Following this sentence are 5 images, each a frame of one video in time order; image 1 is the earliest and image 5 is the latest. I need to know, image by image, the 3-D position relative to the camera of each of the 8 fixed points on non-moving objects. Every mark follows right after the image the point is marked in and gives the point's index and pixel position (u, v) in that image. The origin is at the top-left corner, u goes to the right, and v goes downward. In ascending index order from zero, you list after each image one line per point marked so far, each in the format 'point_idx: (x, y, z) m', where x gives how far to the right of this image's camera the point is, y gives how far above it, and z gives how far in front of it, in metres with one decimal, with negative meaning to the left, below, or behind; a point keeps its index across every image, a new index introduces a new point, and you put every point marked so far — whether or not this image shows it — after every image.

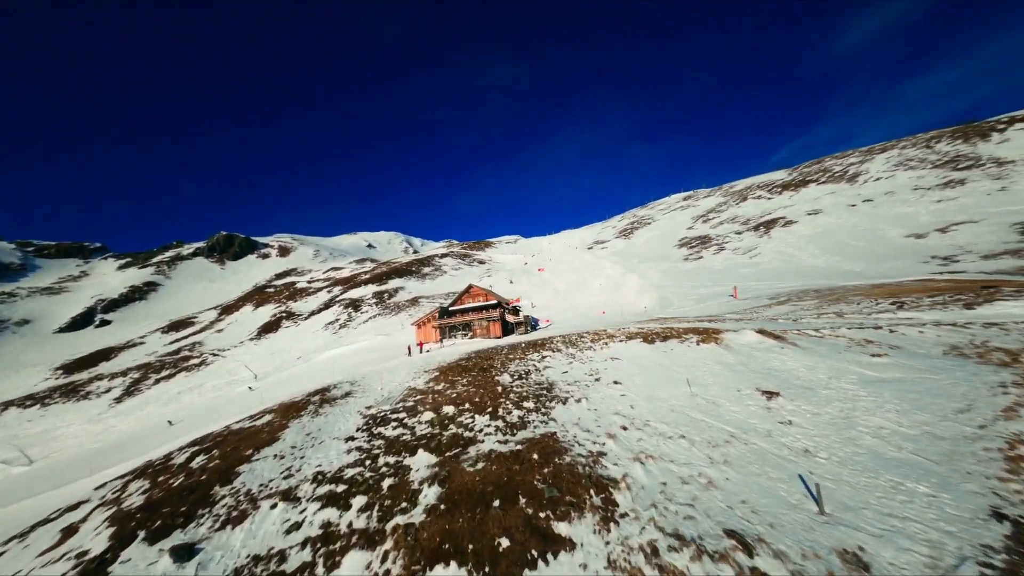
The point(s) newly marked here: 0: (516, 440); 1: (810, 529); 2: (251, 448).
0: (+0.2, -7.1, +16.2) m
1: (+8.6, -6.9, +10.0) m
2: (-14.3, -8.7, +18.9) m
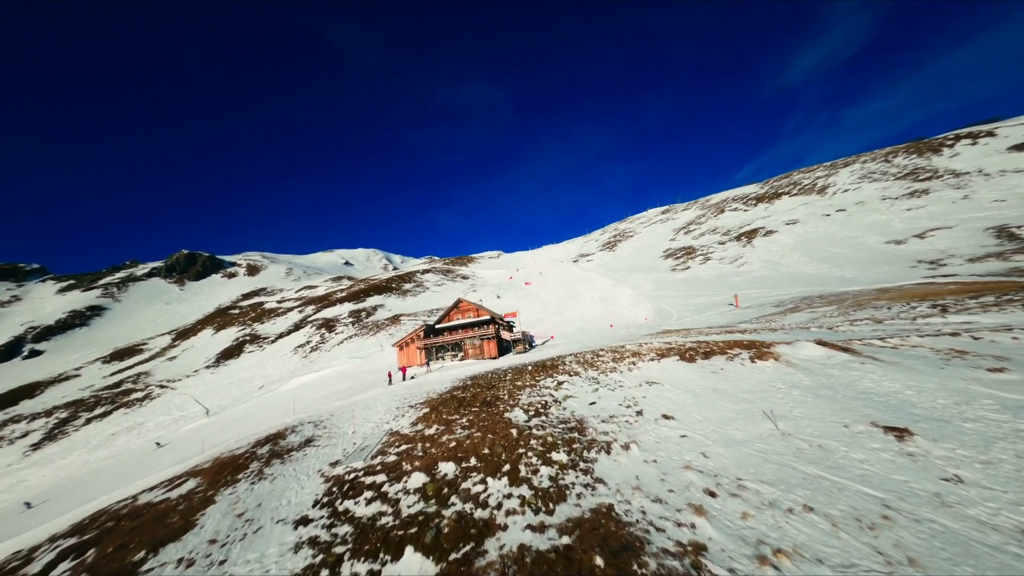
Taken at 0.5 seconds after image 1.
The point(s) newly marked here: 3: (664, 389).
0: (+1.4, -7.2, +10.7) m
1: (+10.1, -6.6, +5.0) m
2: (-13.2, -9.3, +12.5) m
3: (+8.4, -5.6, +19.2) m
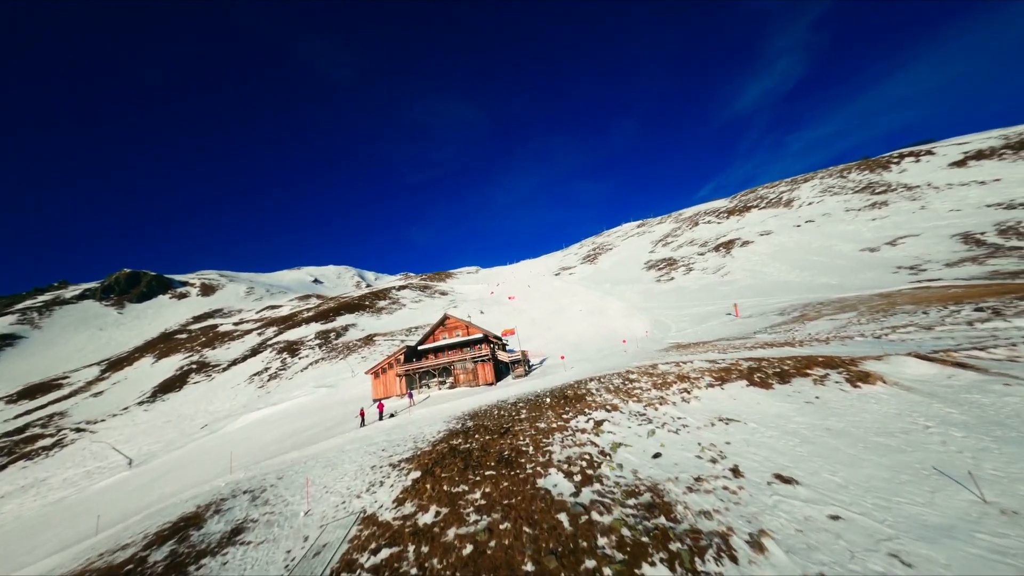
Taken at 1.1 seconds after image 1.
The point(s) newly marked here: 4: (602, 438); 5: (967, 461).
0: (+3.2, -7.1, +4.9) m
1: (+12.2, -6.0, -0.2) m
2: (-11.4, -9.5, +5.6) m
3: (+9.6, -5.7, +13.9) m
4: (+3.9, -6.6, +15.2) m
5: (+13.5, -5.1, +10.3) m
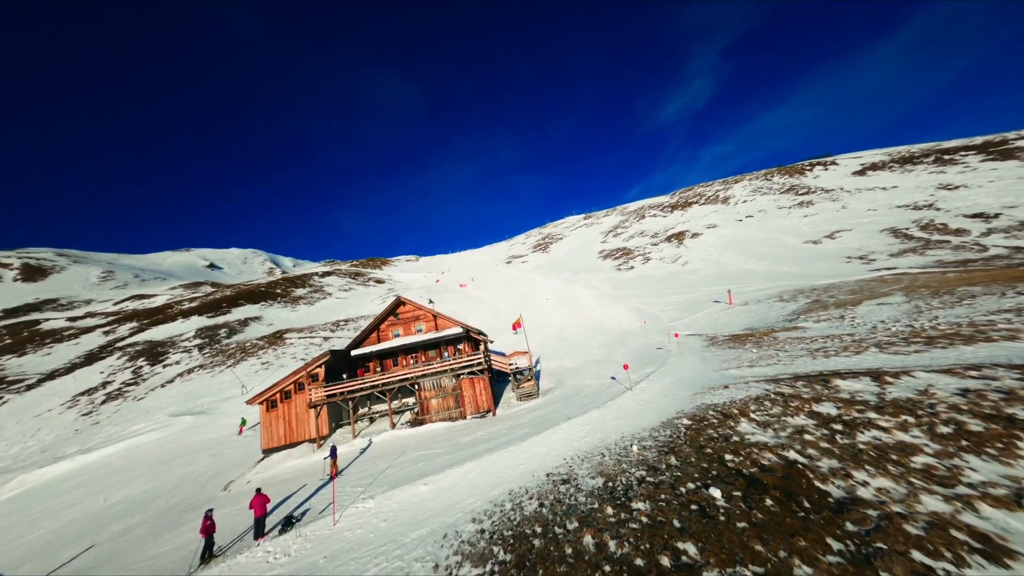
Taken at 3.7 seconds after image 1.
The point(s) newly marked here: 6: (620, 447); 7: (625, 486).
0: (+8.4, -5.5, -7.1) m
1: (+18.2, -4.6, -10.5) m
2: (-6.1, -7.8, -9.0) m
3: (+13.1, -4.0, +2.9) m
4: (+7.3, -4.8, +3.2) m
5: (+17.6, -3.5, 0.0) m
6: (+3.5, -5.2, +11.5) m
7: (+2.9, -5.2, +9.5) m
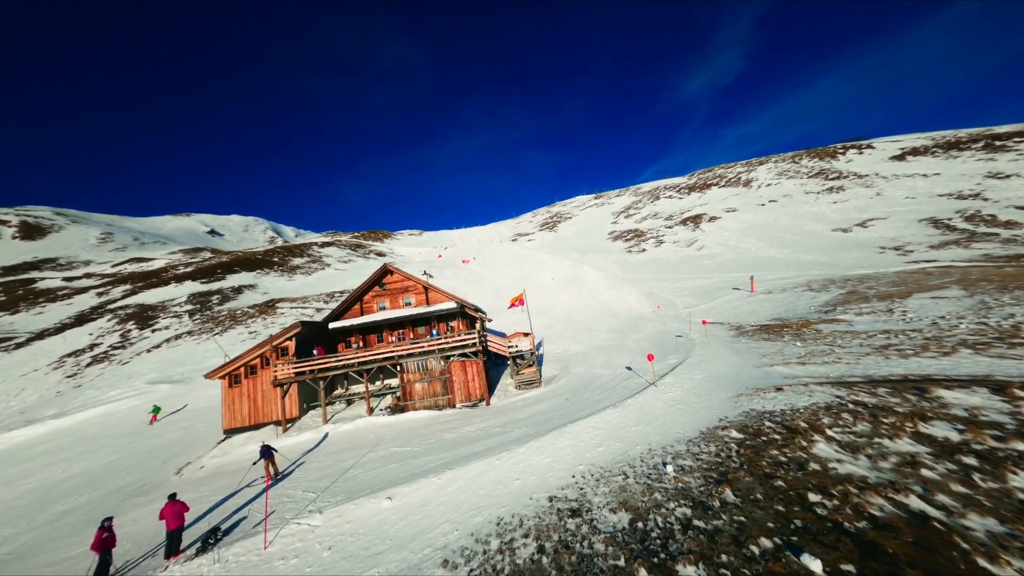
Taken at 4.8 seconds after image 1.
0: (+7.7, -5.9, -10.0) m
1: (+17.5, -5.6, -13.7) m
2: (-6.9, -7.6, -11.4) m
3: (+12.8, -4.0, -0.2) m
4: (+6.9, -4.5, +0.3) m
5: (+17.2, -3.9, -3.2) m
6: (+3.3, -4.3, +8.6) m
7: (+2.7, -4.4, +6.7) m
